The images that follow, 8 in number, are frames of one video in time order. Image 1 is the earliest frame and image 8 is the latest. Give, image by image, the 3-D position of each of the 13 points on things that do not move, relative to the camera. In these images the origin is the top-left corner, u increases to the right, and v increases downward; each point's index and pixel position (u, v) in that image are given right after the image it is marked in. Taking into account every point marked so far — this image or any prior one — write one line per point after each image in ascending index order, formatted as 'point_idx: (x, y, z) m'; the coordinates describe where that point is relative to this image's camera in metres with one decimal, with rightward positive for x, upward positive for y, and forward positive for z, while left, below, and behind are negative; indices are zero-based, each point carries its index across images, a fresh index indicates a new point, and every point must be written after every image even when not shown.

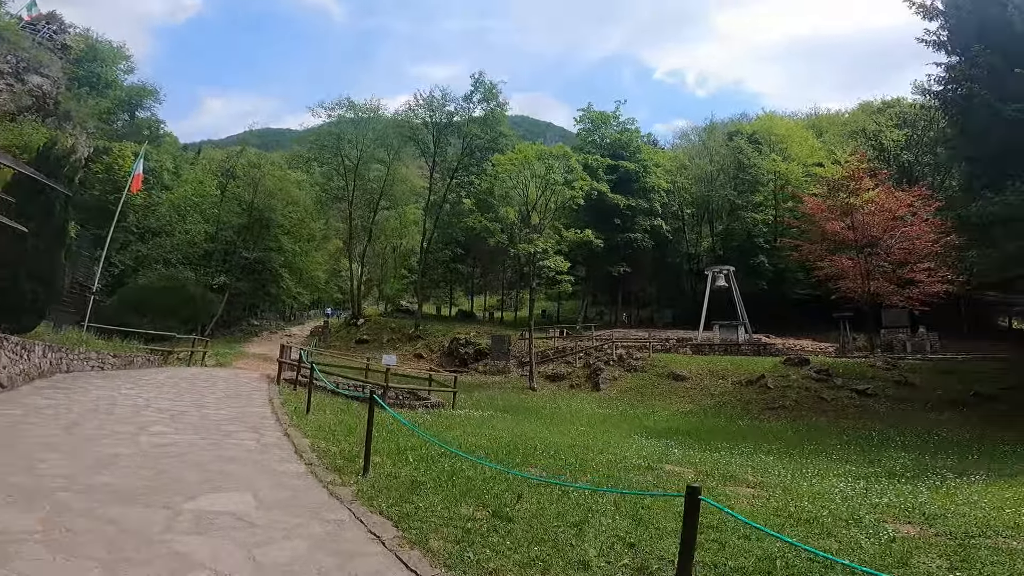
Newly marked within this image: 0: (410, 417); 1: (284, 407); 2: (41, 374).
0: (-2.7, -3.5, +14.1) m
1: (-5.4, -2.9, +13.1) m
2: (-11.7, -2.2, +14.1) m
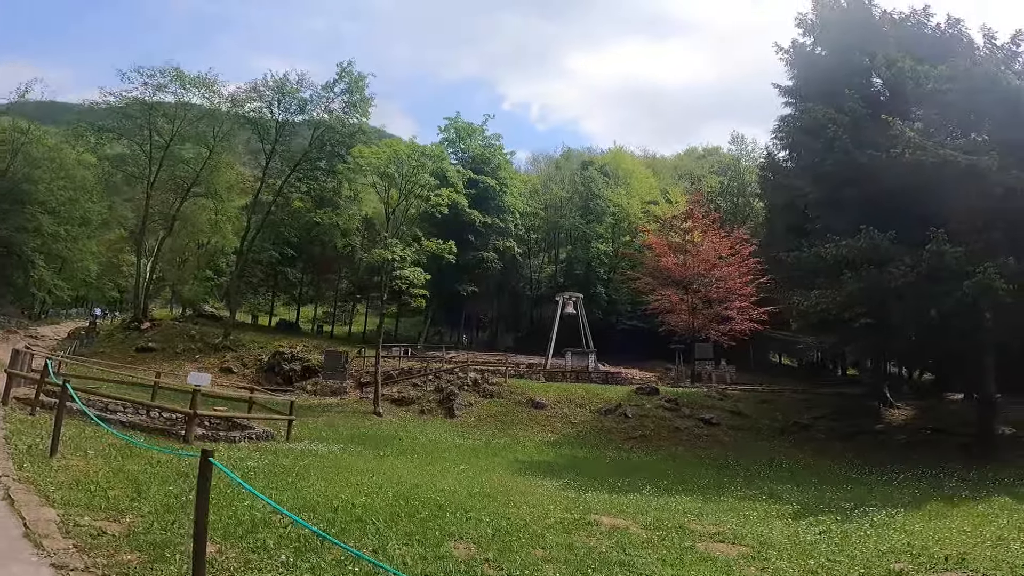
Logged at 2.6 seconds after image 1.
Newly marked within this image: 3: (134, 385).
0: (-5.2, -3.3, +10.0) m
1: (-7.3, -2.4, +8.2) m
2: (-13.6, -1.3, +7.3) m
3: (-11.1, -2.9, +16.0) m
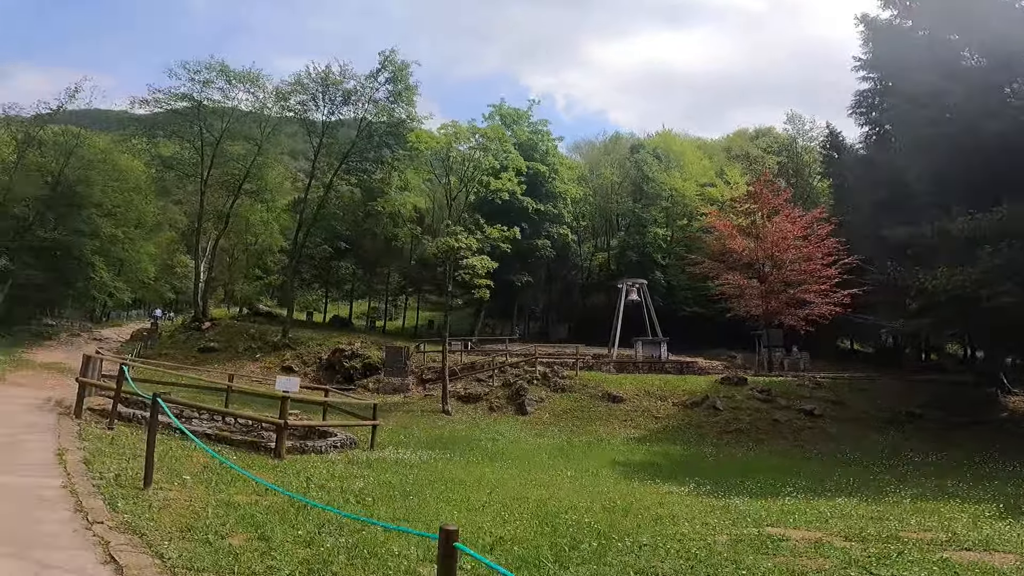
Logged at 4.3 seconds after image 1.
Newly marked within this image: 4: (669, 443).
0: (-2.9, -3.2, +8.8) m
1: (-5.2, -2.4, +7.2) m
2: (-11.6, -1.4, +6.5) m
3: (-8.5, -2.8, +15.1) m
4: (+5.2, -5.1, +18.0) m
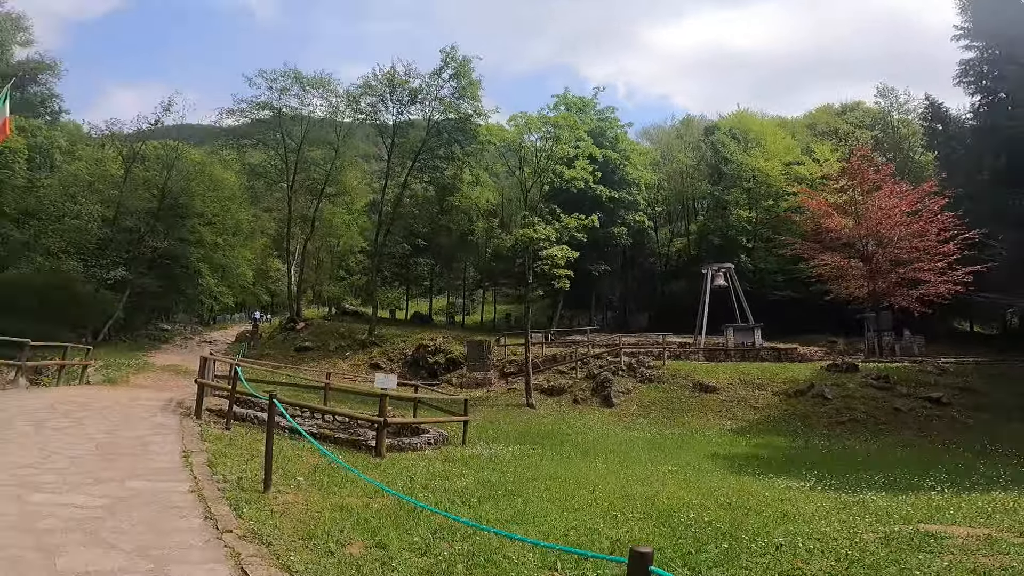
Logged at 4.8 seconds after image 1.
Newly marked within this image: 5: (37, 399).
0: (-1.3, -3.1, +8.8) m
1: (-3.8, -2.5, +7.4) m
2: (-10.2, -1.8, +7.6) m
3: (-6.0, -2.9, +15.8) m
4: (+8.1, -4.6, +16.8) m
5: (-10.0, -2.4, +11.5) m
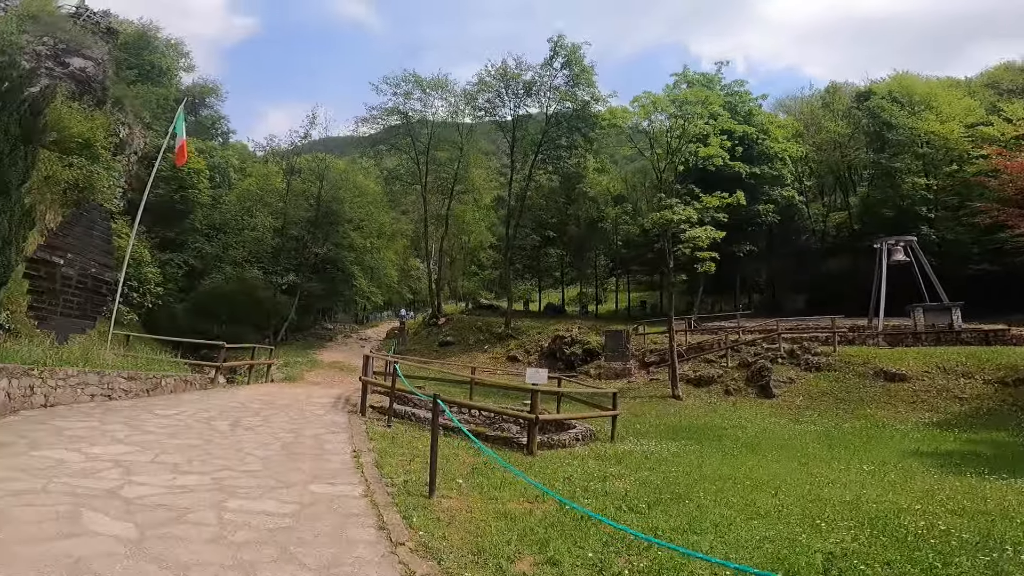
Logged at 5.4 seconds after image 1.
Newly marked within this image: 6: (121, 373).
0: (+1.2, -3.0, +8.3) m
1: (-1.6, -2.5, +7.5) m
2: (-7.8, -2.1, +9.2) m
3: (-1.8, -2.8, +16.2) m
4: (+12.3, -3.8, +13.9) m
5: (-6.6, -2.6, +13.0) m
6: (-7.9, -1.8, +11.2) m
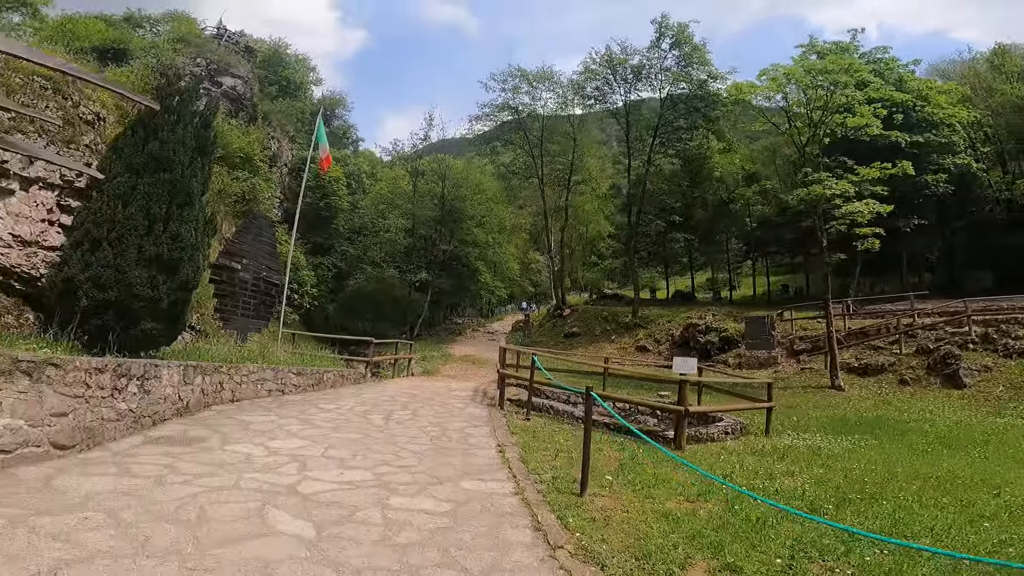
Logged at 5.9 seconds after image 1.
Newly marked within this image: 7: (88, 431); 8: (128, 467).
0: (+3.4, -2.7, +7.4) m
1: (+0.5, -2.3, +7.2) m
2: (-5.2, -2.2, +10.2) m
3: (+2.1, -2.5, +15.7) m
4: (+15.4, -3.0, +10.5) m
5: (-3.3, -2.5, +13.6) m
6: (-4.9, -1.8, +12.1) m
7: (-5.0, -1.8, +6.5) m
8: (-4.1, -2.1, +5.9) m
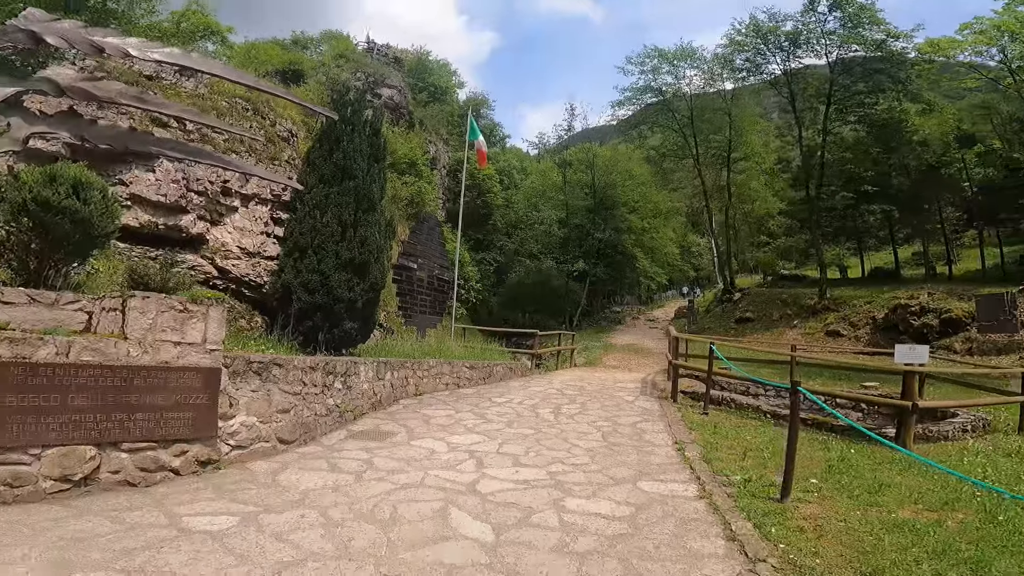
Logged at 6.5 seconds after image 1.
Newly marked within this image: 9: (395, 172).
0: (+5.5, -2.4, +5.7) m
1: (+2.6, -2.1, +6.4) m
2: (-2.0, -2.1, +10.9) m
3: (+6.6, -2.0, +14.1) m
4: (+17.9, -2.1, +5.3) m
5: (+0.8, -2.3, +13.6) m
6: (-1.2, -1.7, +12.6) m
7: (-2.8, -1.9, +7.3) m
8: (-2.2, -2.1, +6.4) m
9: (-4.3, +4.3, +19.9) m
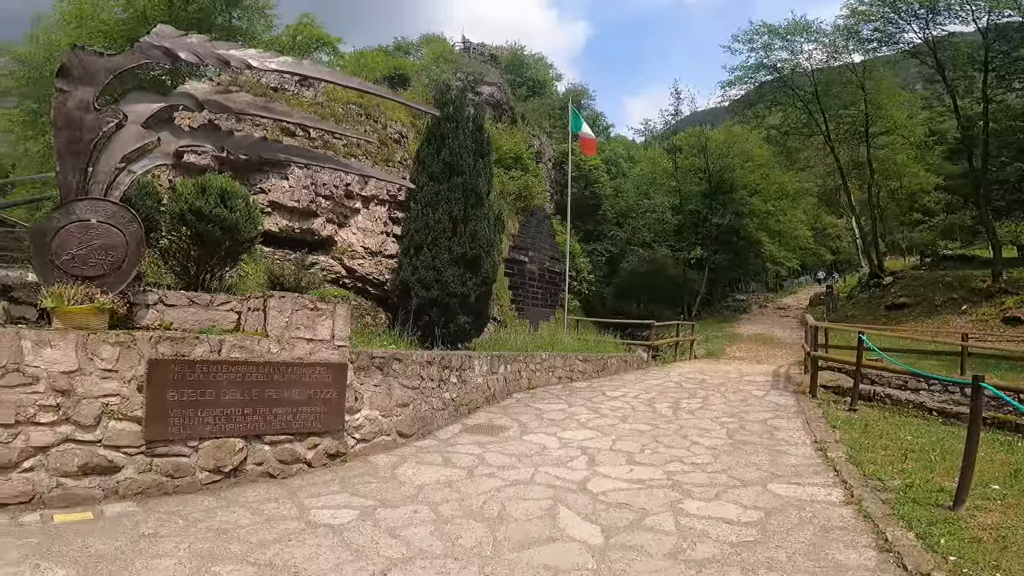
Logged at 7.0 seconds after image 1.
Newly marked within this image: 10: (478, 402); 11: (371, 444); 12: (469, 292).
0: (+6.5, -2.2, +4.5) m
1: (+3.9, -2.0, +5.8) m
2: (+0.3, -2.0, +11.1) m
3: (+9.4, -1.6, +12.4) m
4: (+18.6, -1.6, +1.5) m
5: (+3.6, -2.1, +13.2) m
6: (+1.4, -1.6, +12.6) m
7: (-1.3, -1.9, +7.7) m
8: (-0.8, -2.1, +6.8) m
9: (-0.3, +4.5, +20.3) m
10: (-0.6, -1.9, +9.2) m
11: (-1.8, -1.9, +6.9) m
12: (-0.9, -0.1, +11.7) m
